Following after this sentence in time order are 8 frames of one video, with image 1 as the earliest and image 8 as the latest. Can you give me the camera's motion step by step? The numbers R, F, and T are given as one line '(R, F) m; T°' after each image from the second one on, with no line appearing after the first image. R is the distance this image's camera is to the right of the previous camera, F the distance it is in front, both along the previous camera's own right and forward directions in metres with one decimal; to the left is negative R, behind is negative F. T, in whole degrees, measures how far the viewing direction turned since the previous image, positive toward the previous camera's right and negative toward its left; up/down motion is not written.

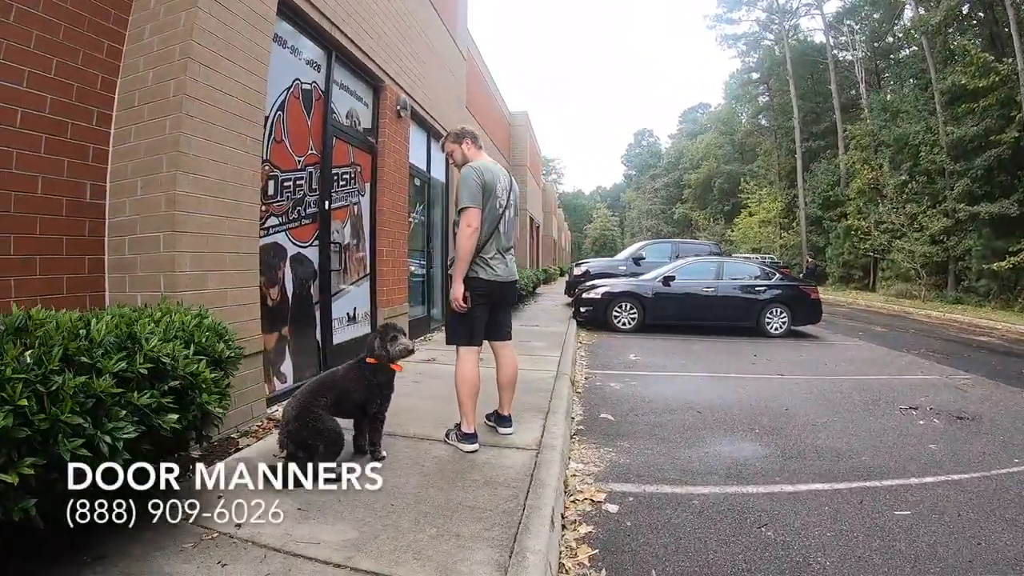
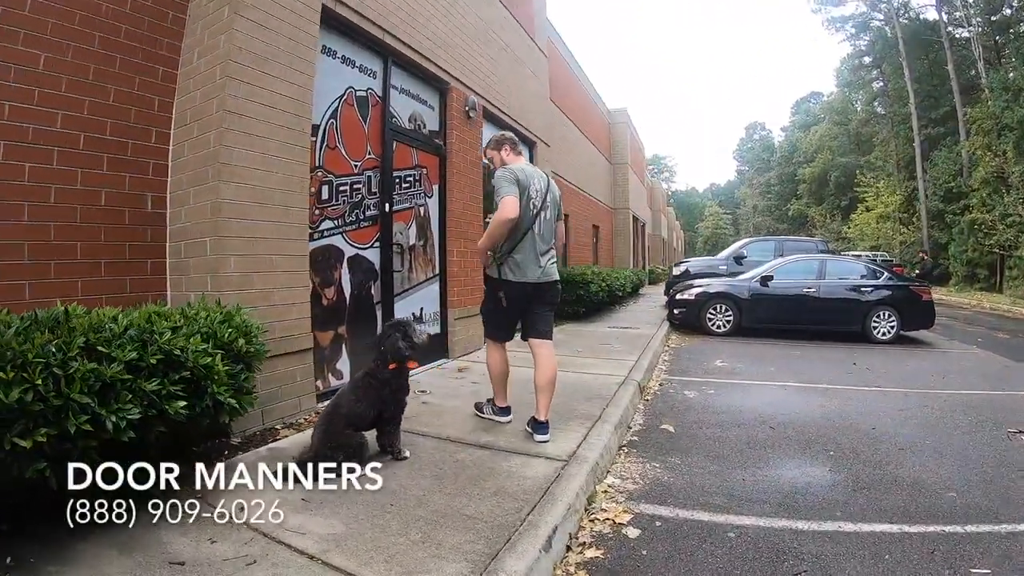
(+0.6, +0.3) m; -13°
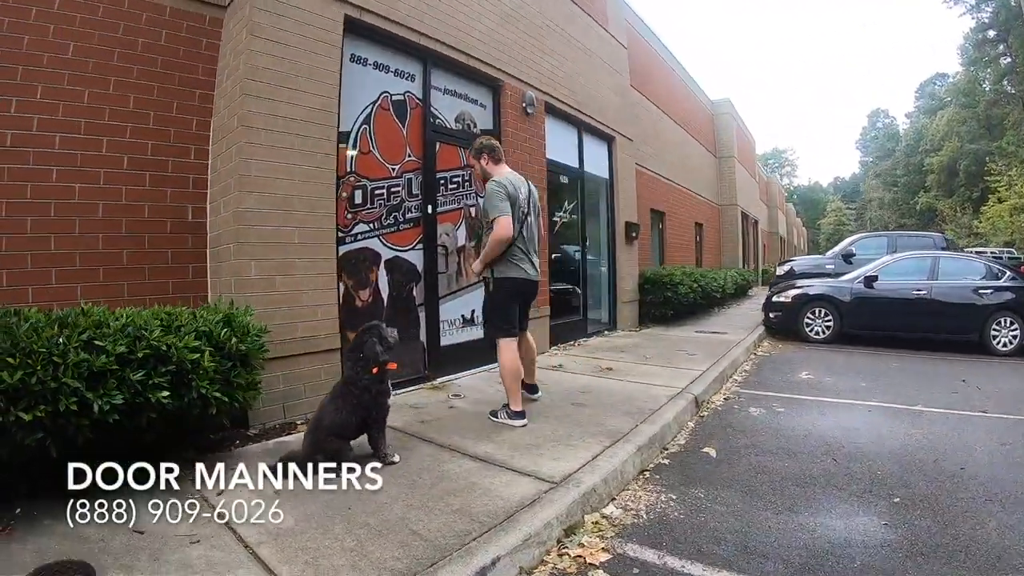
(+0.8, +0.3) m; -14°
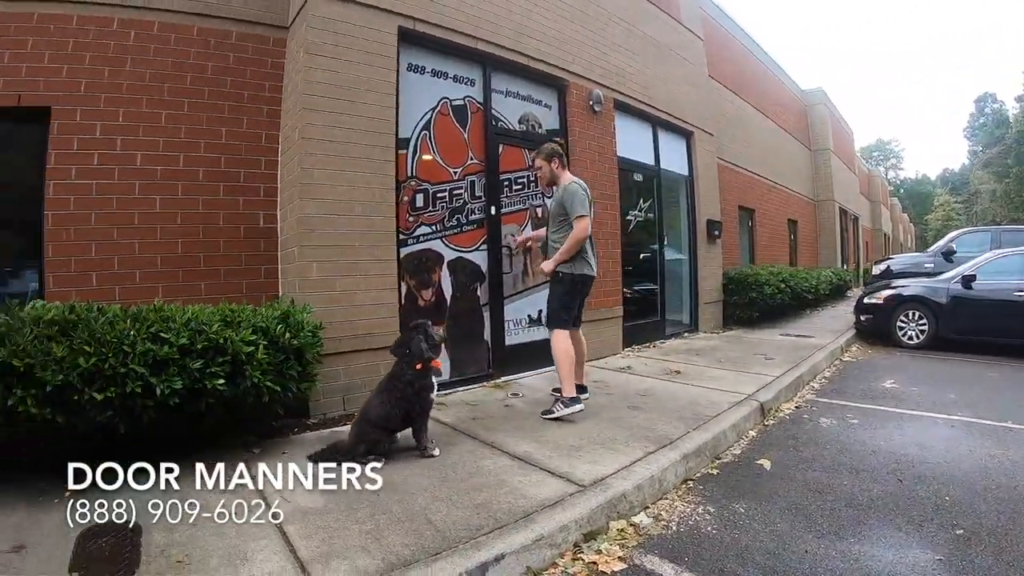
(+0.4, 0.0) m; -11°
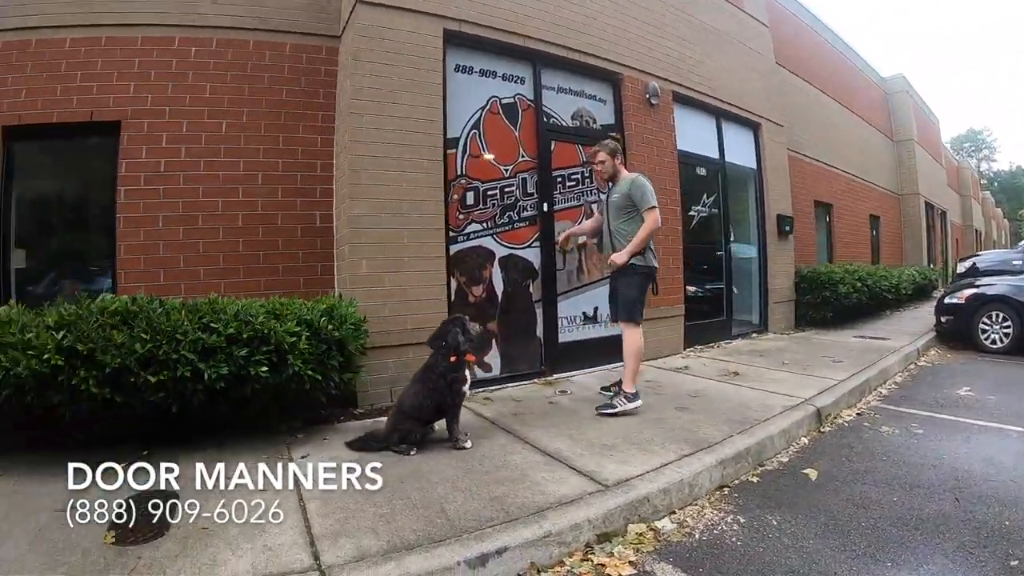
(+0.3, 0.0) m; -9°
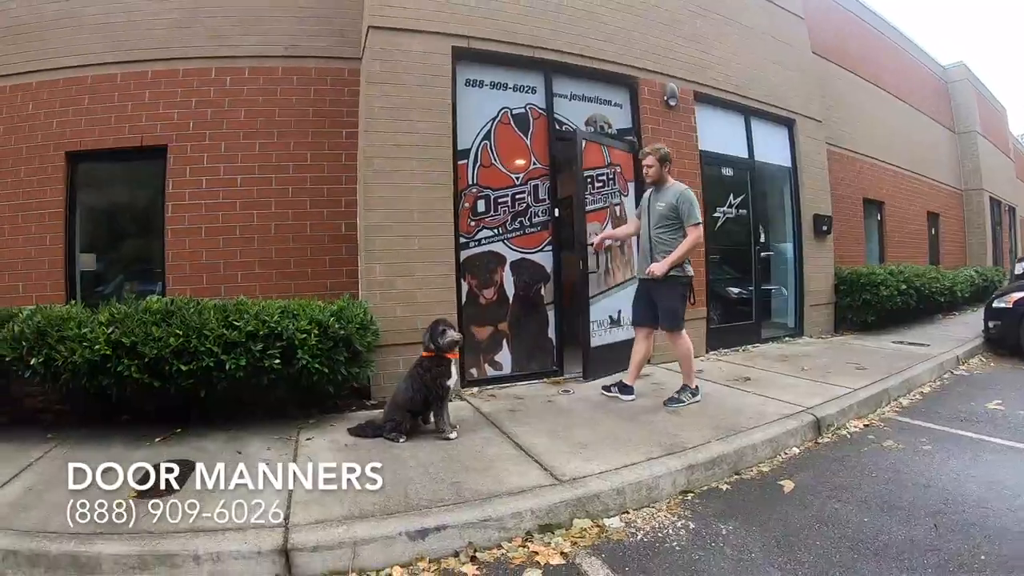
(+0.6, -0.2) m; -8°
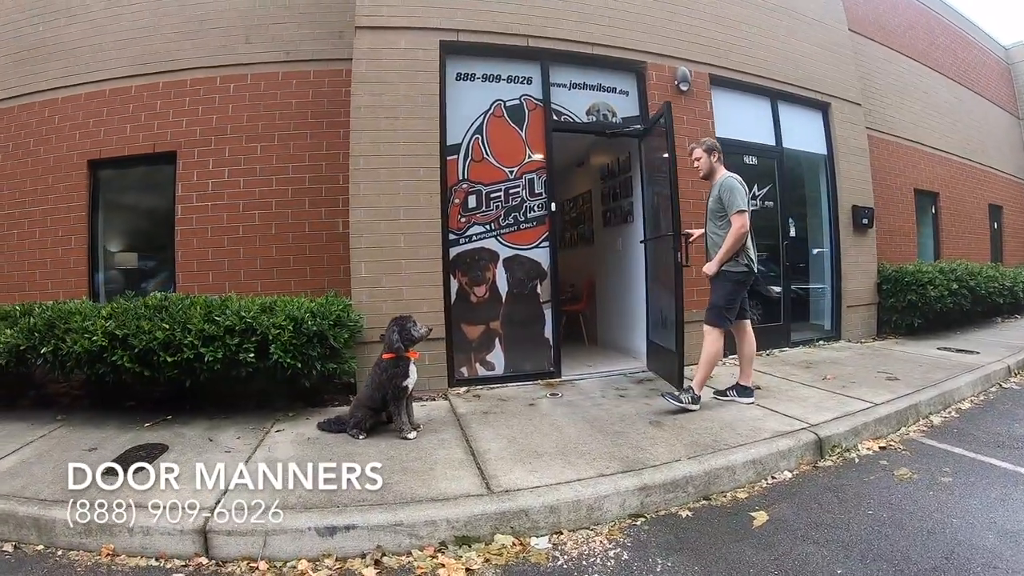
(+0.7, +0.2) m; -8°
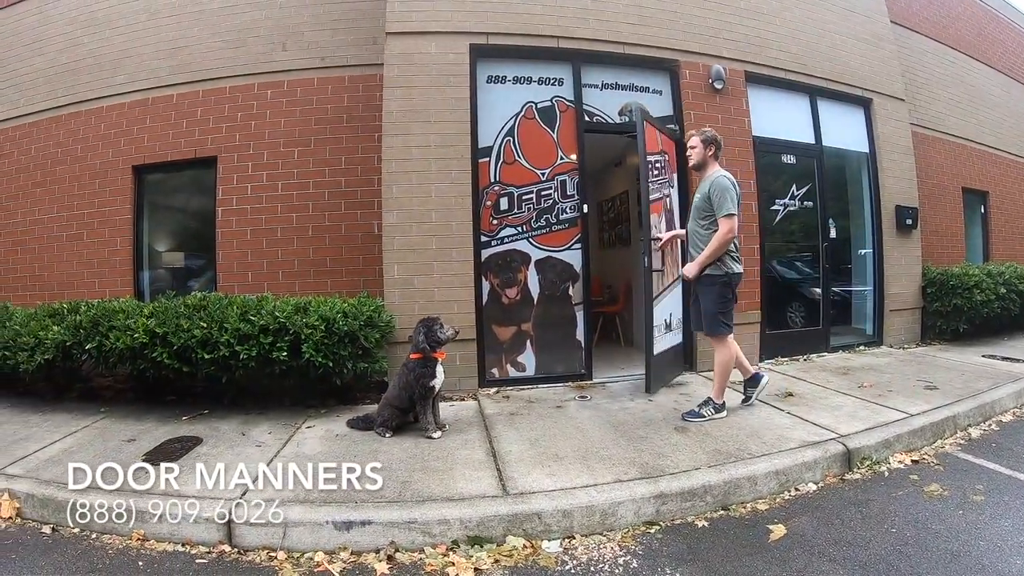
(+0.1, 0.0) m; -4°
